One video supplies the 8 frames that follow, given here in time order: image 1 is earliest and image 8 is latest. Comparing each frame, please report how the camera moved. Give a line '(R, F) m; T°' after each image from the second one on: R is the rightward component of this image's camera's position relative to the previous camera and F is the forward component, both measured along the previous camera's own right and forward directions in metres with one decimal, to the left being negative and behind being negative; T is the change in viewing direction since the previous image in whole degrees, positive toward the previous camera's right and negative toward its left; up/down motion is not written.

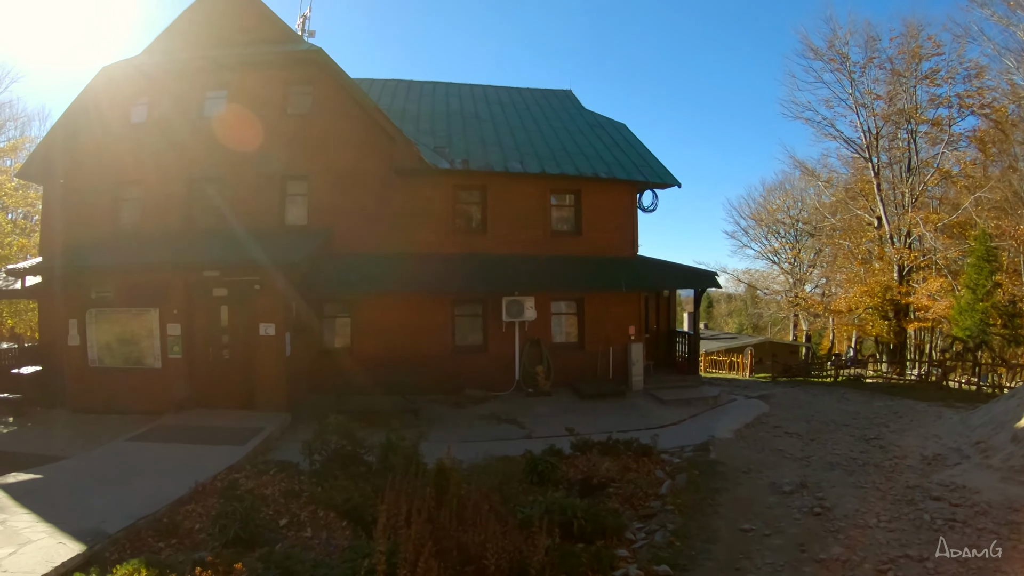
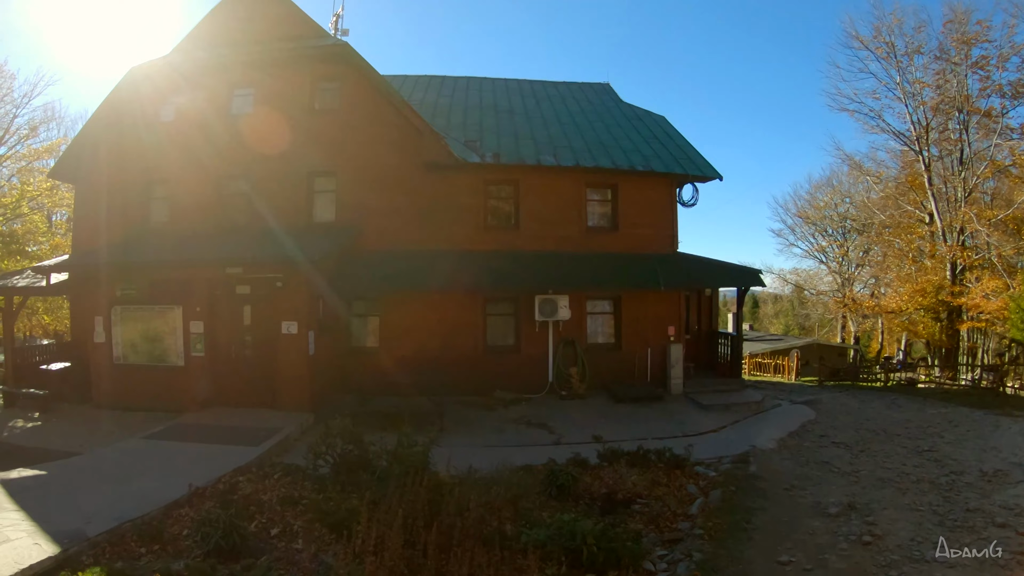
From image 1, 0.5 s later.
(+0.2, +0.4) m; -3°
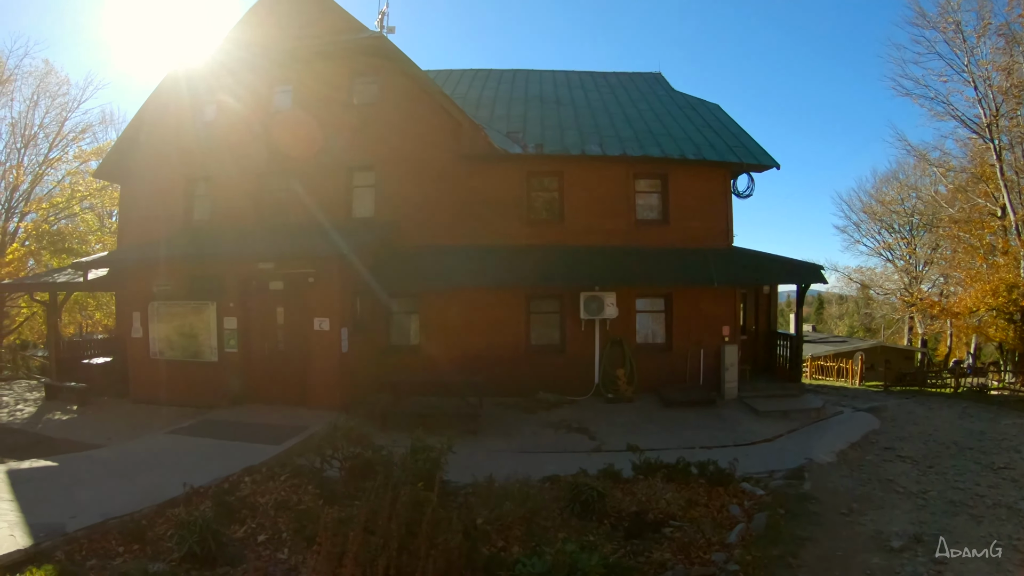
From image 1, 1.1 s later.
(+0.2, +0.4) m; -5°
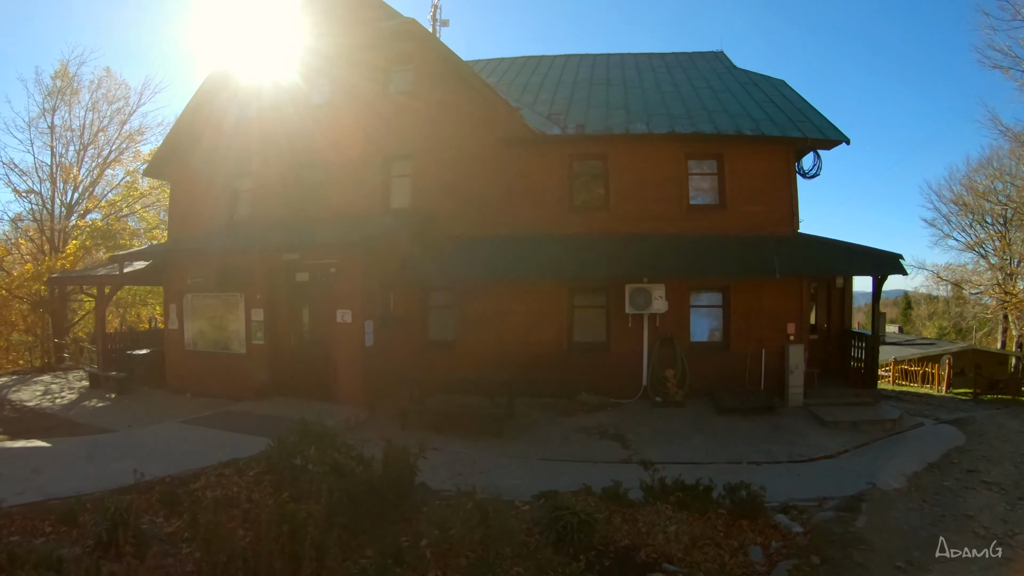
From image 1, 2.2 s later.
(+0.8, +0.8) m; -8°
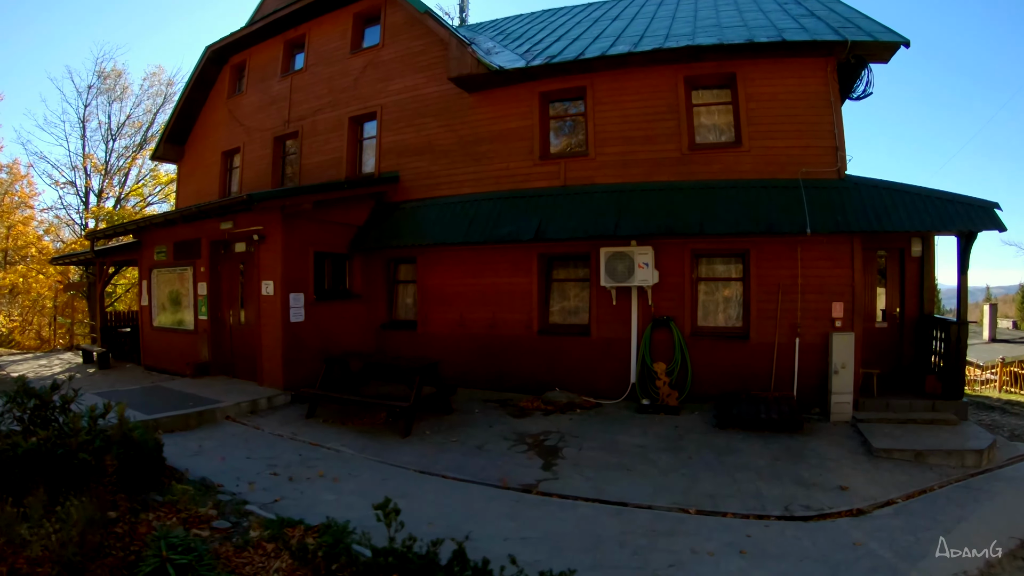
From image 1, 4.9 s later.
(+3.0, +2.1) m; -14°
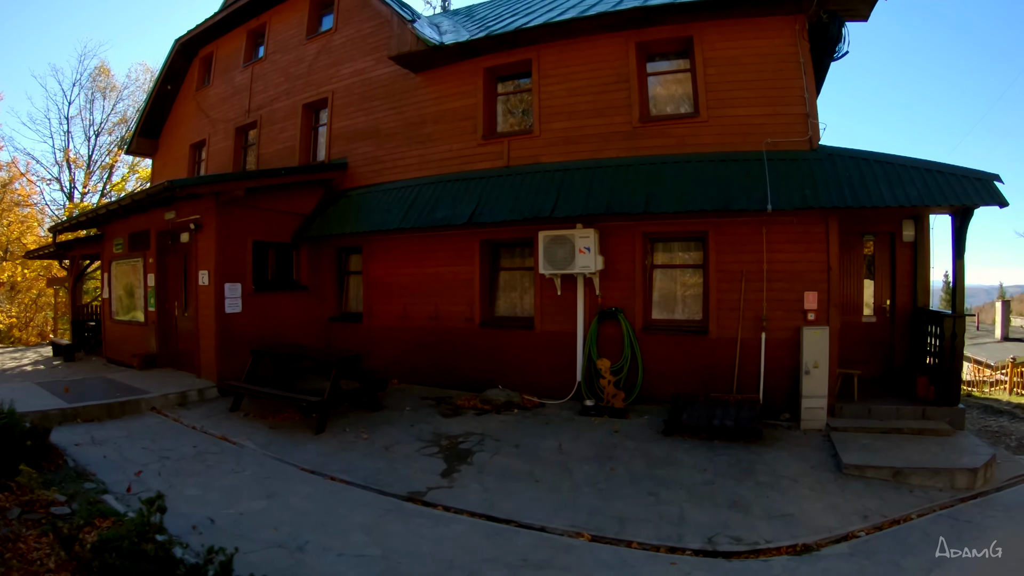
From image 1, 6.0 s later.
(+1.5, +0.7) m; -4°
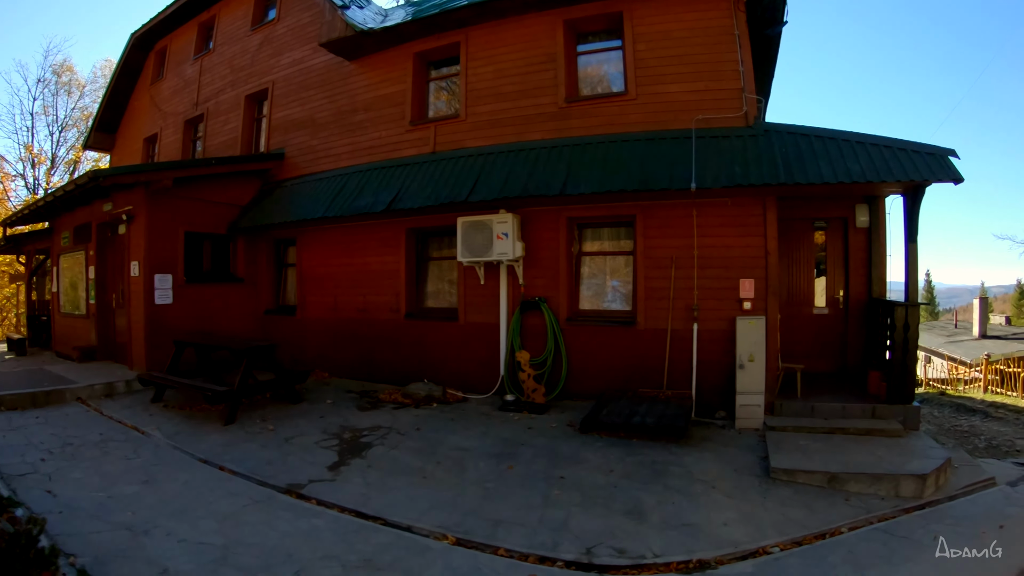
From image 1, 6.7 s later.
(+1.3, +0.4) m; -2°
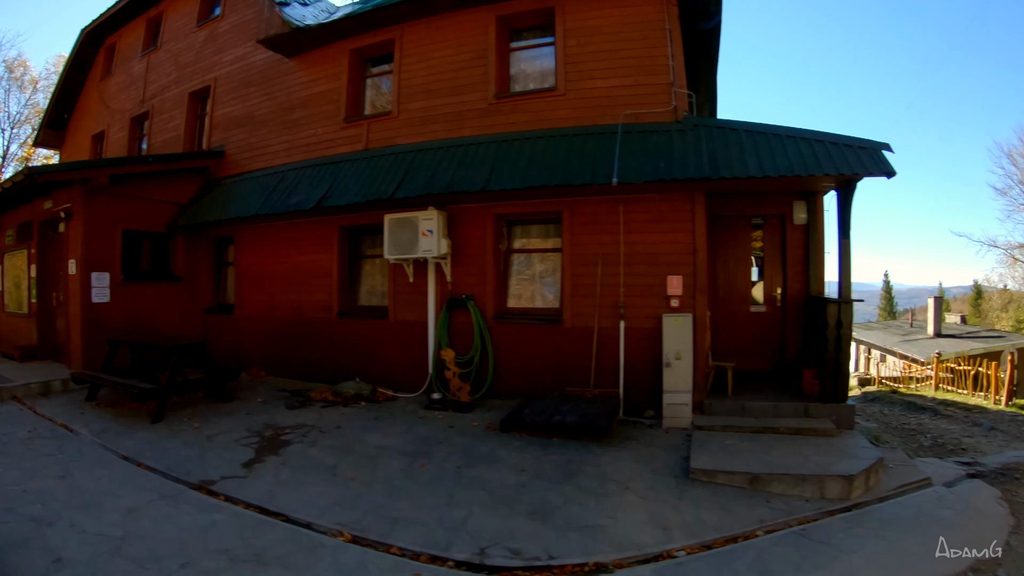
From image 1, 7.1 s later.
(+0.9, +0.1) m; 0°
